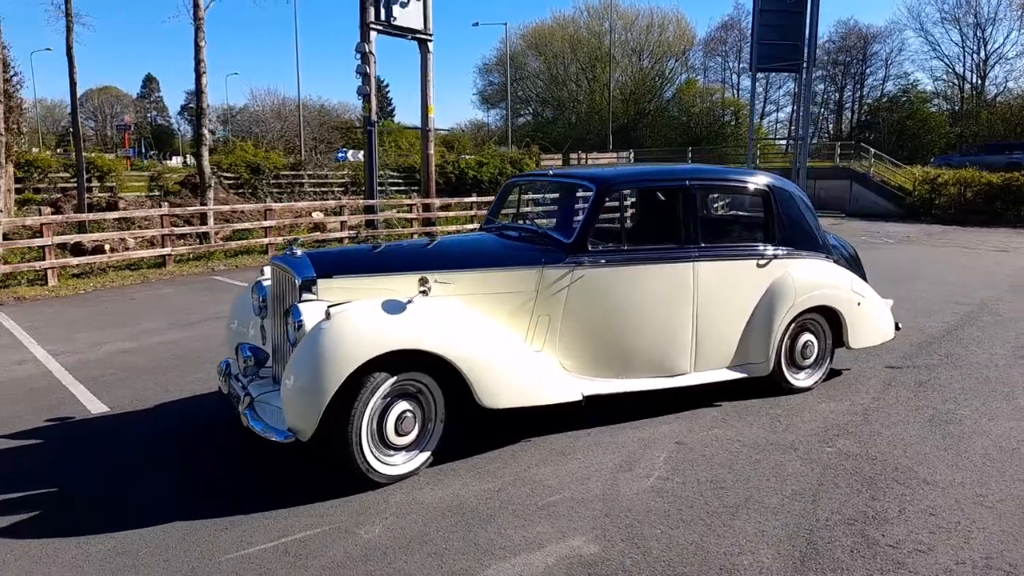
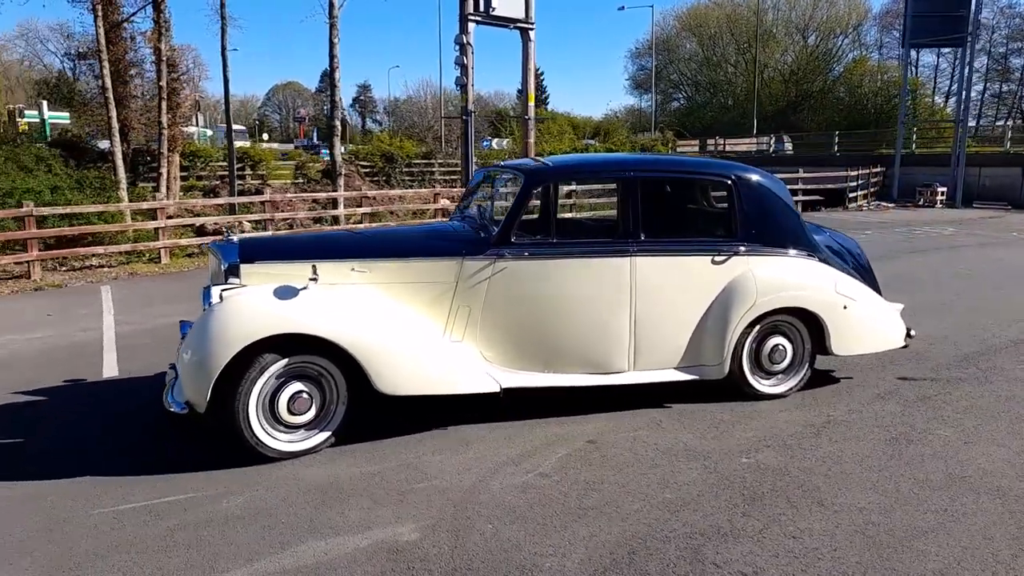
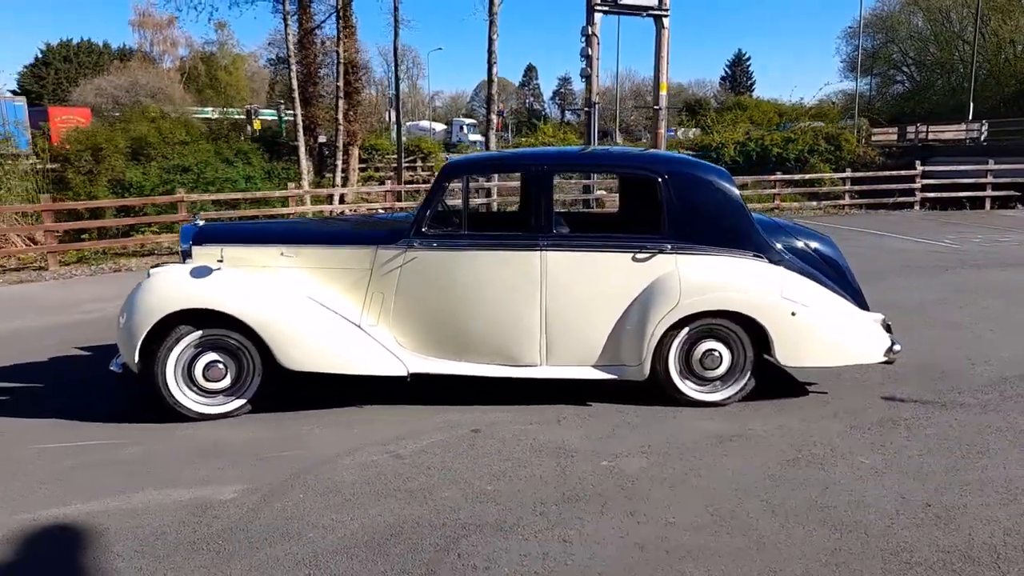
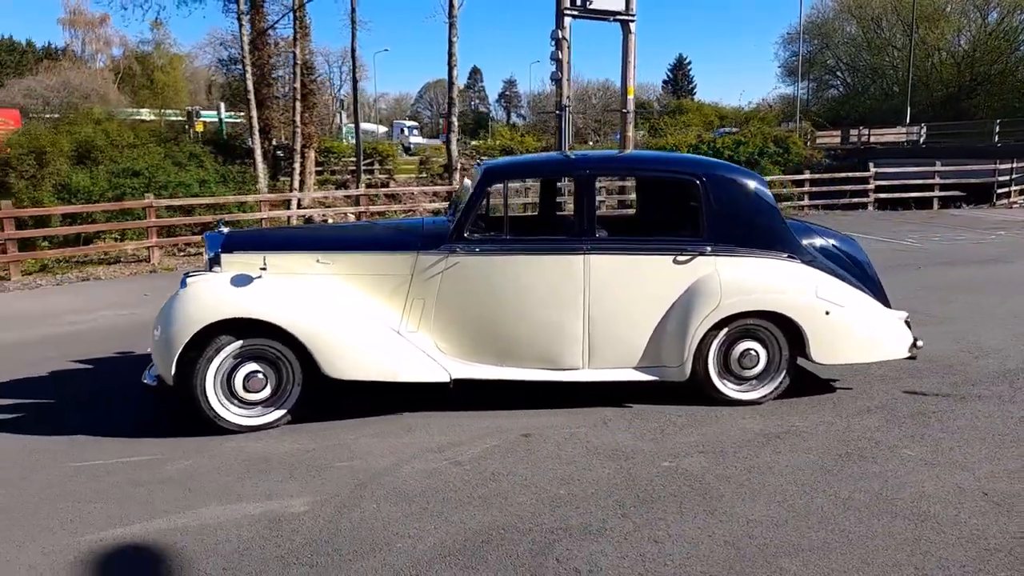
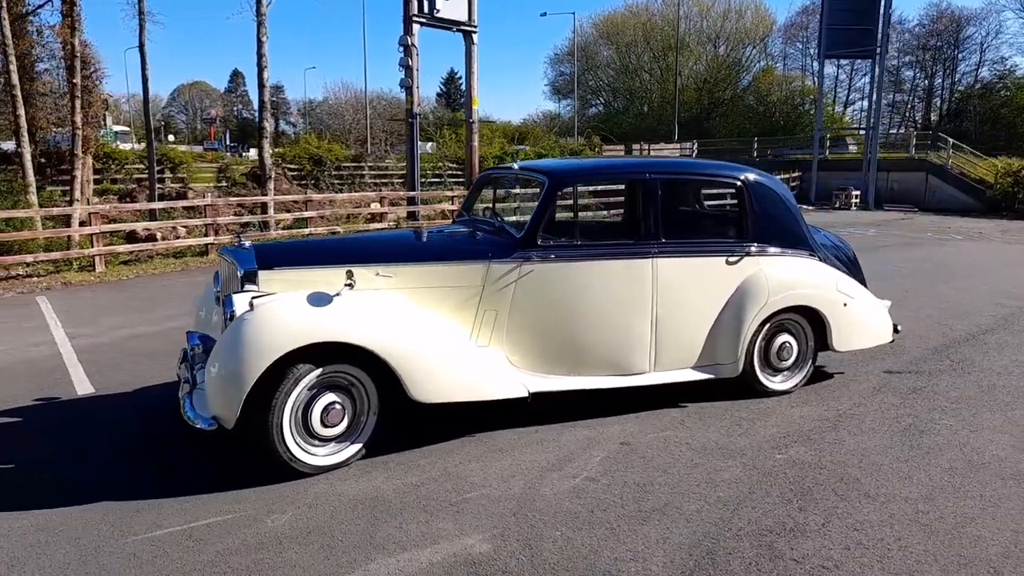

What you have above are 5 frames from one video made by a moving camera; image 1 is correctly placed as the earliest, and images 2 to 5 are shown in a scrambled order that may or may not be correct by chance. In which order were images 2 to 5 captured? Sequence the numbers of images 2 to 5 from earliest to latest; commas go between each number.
5, 2, 4, 3
